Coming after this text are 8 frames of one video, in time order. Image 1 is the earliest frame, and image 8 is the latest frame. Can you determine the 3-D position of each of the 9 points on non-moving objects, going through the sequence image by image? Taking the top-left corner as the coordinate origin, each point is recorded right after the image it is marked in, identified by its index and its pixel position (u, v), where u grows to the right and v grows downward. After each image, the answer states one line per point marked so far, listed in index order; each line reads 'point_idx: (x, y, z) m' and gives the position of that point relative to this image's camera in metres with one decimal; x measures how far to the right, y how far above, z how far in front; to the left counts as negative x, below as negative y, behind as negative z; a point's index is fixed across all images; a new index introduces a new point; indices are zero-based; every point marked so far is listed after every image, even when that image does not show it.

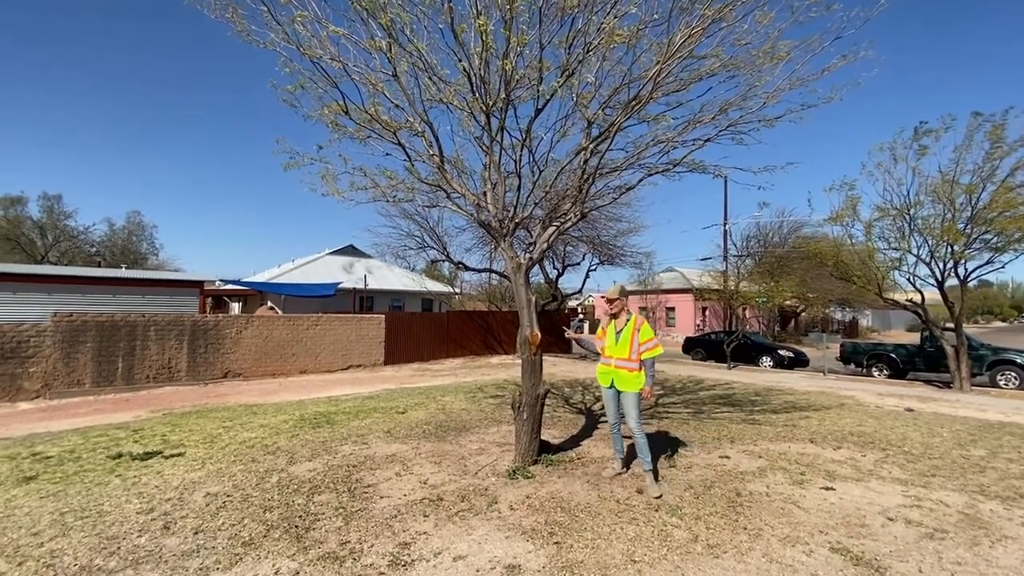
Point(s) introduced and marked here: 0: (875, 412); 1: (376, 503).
0: (+6.5, -2.2, +10.2) m
1: (-1.1, -1.7, +4.5) m
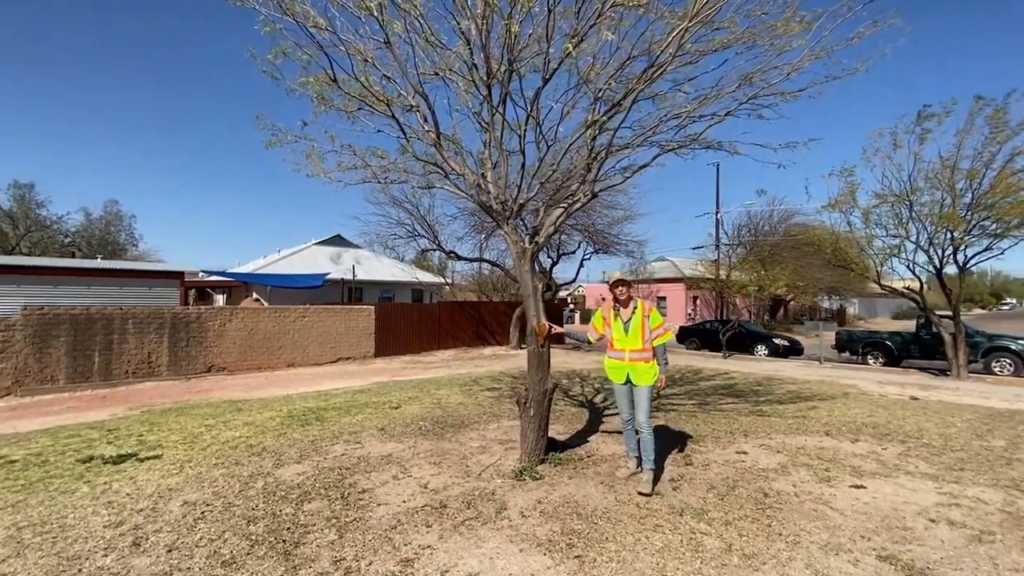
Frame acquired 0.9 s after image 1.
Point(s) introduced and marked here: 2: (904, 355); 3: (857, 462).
0: (+6.5, -2.0, +10.0) m
1: (-1.0, -1.6, +4.0) m
2: (+12.4, -2.1, +18.1) m
3: (+3.4, -1.7, +5.6) m
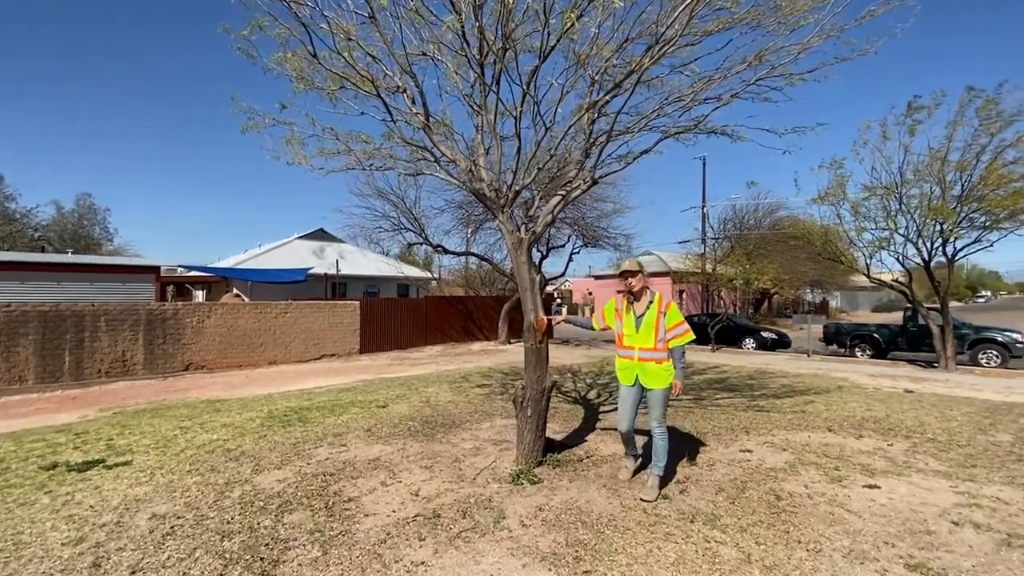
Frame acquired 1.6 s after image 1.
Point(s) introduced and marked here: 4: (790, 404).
0: (+6.3, -1.8, +9.8) m
1: (-1.0, -1.5, +3.7) m
2: (+12.0, -1.9, +18.1) m
3: (+3.3, -1.6, +5.4) m
4: (+4.1, -1.7, +8.5) m
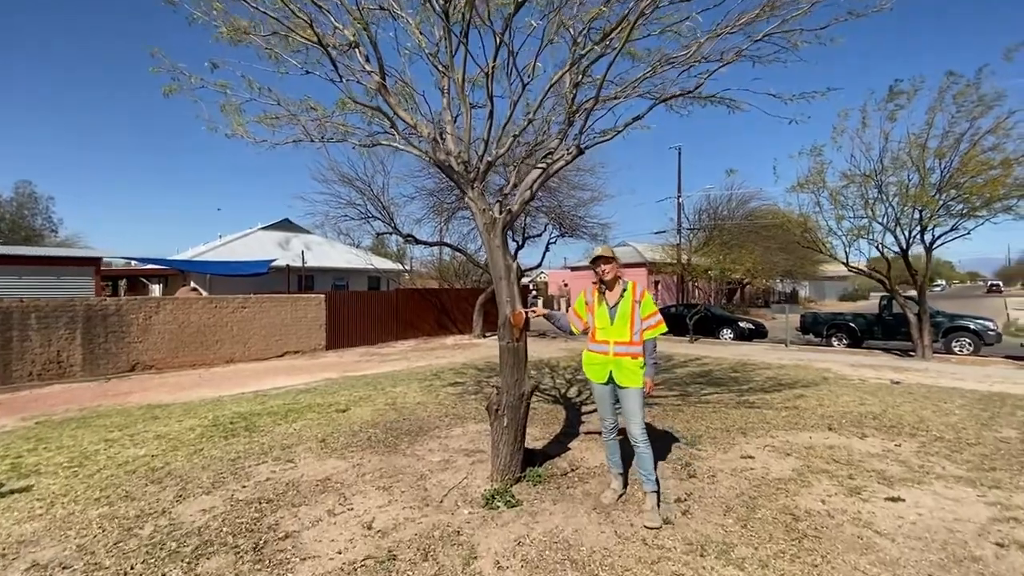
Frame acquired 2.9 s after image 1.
0: (+5.8, -1.6, +9.4) m
1: (-1.1, -1.5, +3.0) m
2: (+11.2, -1.5, +18.0) m
3: (+3.1, -1.5, +4.9) m
4: (+3.8, -1.6, +8.0) m
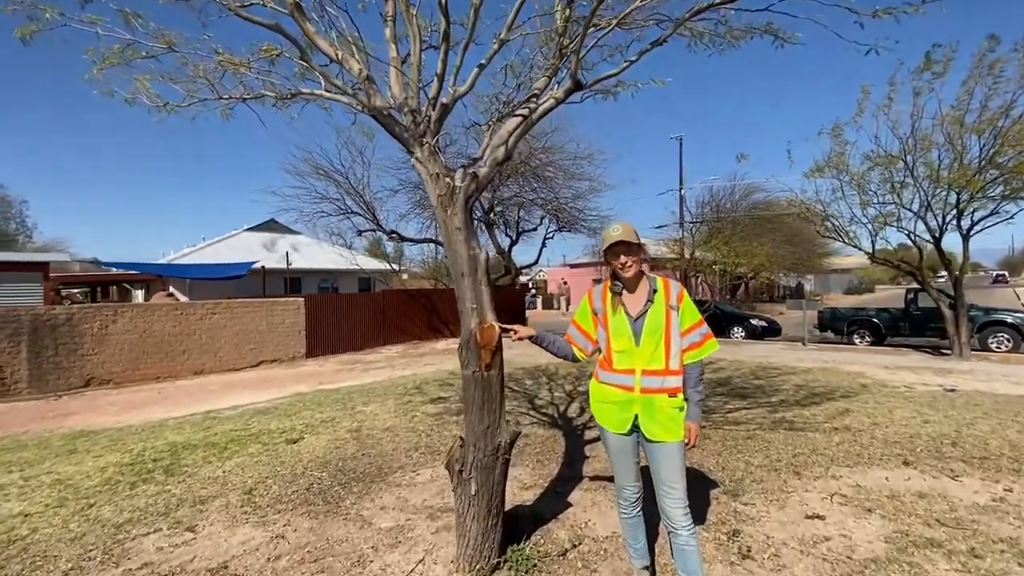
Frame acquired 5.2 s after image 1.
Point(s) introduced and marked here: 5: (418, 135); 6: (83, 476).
0: (+5.7, -1.5, +8.1) m
1: (-1.3, -1.5, +1.6) m
2: (+11.1, -1.3, +16.6) m
3: (+3.0, -1.5, +3.5) m
4: (+3.6, -1.5, +6.7) m
5: (-0.5, +0.8, +3.1) m
6: (-4.2, -1.8, +5.5) m
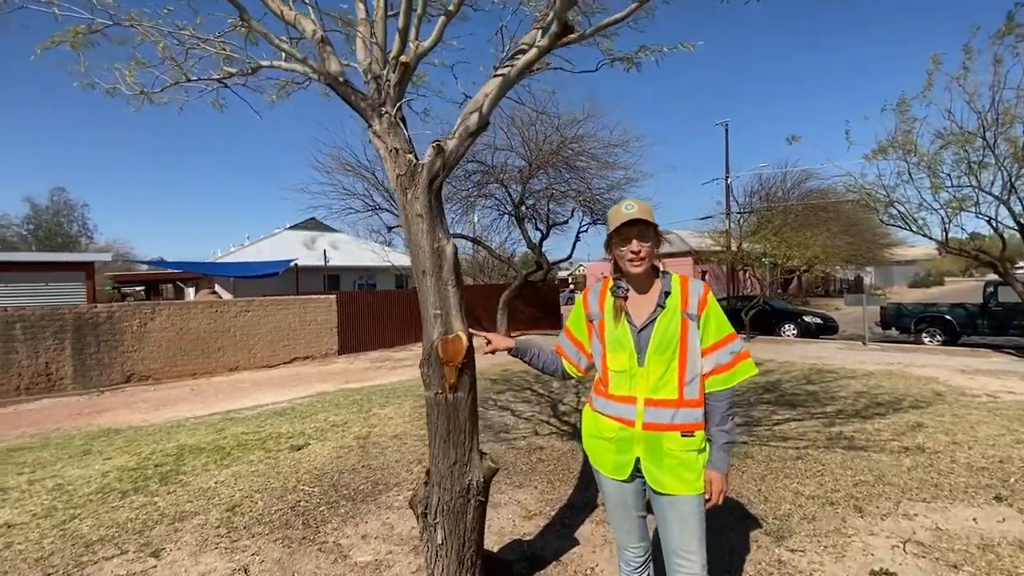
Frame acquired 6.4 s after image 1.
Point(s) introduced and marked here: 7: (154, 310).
0: (+6.1, -1.5, +7.1) m
1: (-1.4, -1.5, +1.2) m
2: (+12.1, -1.2, +15.1) m
3: (+2.9, -1.4, +2.7) m
4: (+3.9, -1.5, +5.8) m
5: (-0.6, +0.8, +2.6) m
6: (-4.0, -1.8, +5.4) m
7: (-7.9, -0.5, +12.6) m
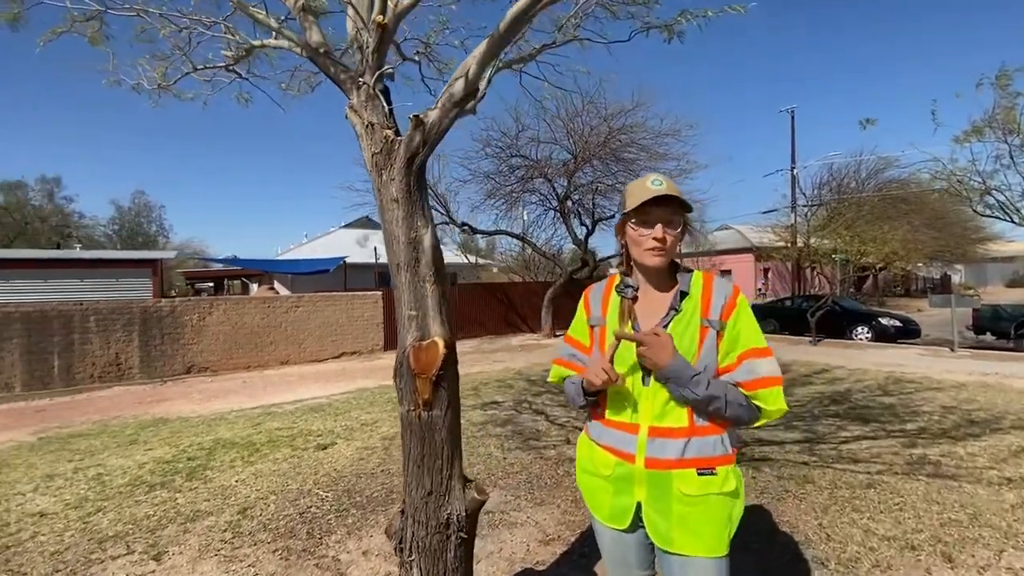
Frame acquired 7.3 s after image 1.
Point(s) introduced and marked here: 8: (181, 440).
0: (+6.5, -1.5, +6.1) m
1: (-1.6, -1.5, +1.0) m
2: (+13.3, -1.2, +13.5) m
3: (+2.9, -1.5, +2.1) m
4: (+4.1, -1.5, +5.1) m
5: (-0.6, +0.8, +2.3) m
6: (-3.7, -1.7, +5.4) m
7: (-6.9, -0.3, +13.1) m
8: (-3.7, -1.7, +6.7) m
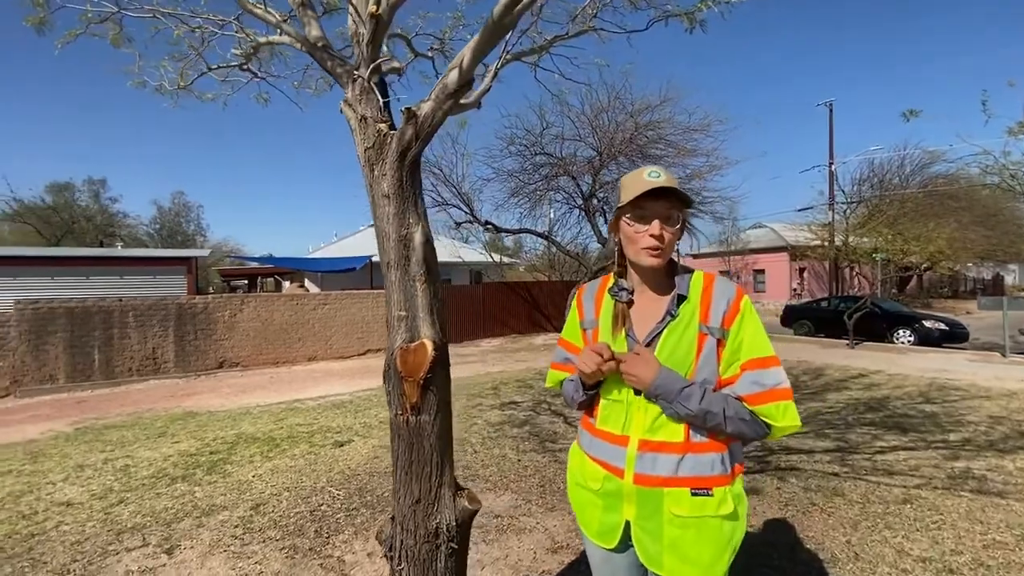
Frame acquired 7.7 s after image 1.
0: (+6.7, -1.5, +5.6) m
1: (-1.7, -1.5, +1.0) m
2: (+13.9, -1.3, +12.6) m
3: (+2.9, -1.5, +1.9) m
4: (+4.3, -1.5, +4.7) m
5: (-0.6, +0.8, +2.2) m
6: (-3.6, -1.7, +5.5) m
7: (-6.3, -0.3, +13.3) m
8: (-3.5, -1.7, +6.8) m
